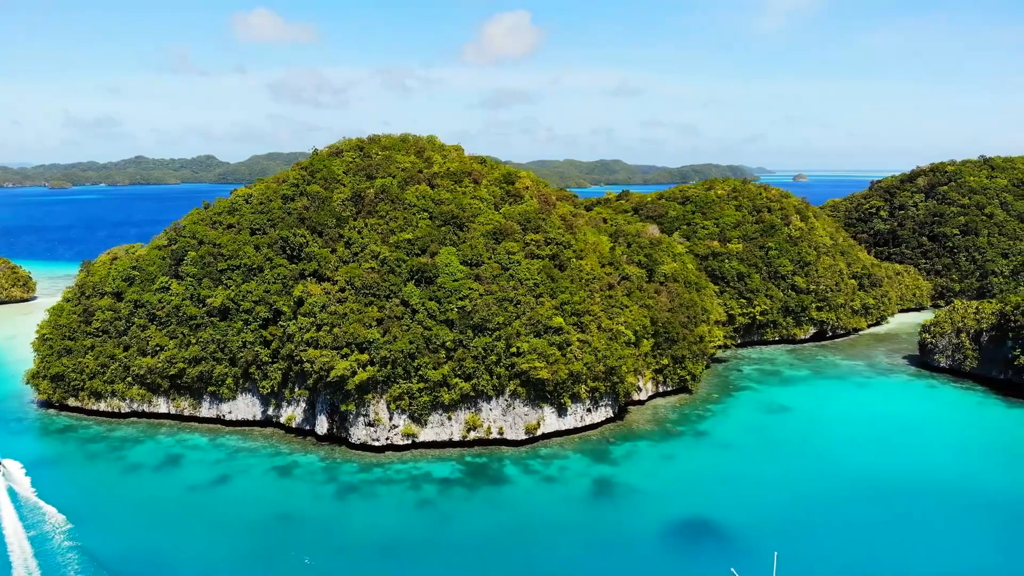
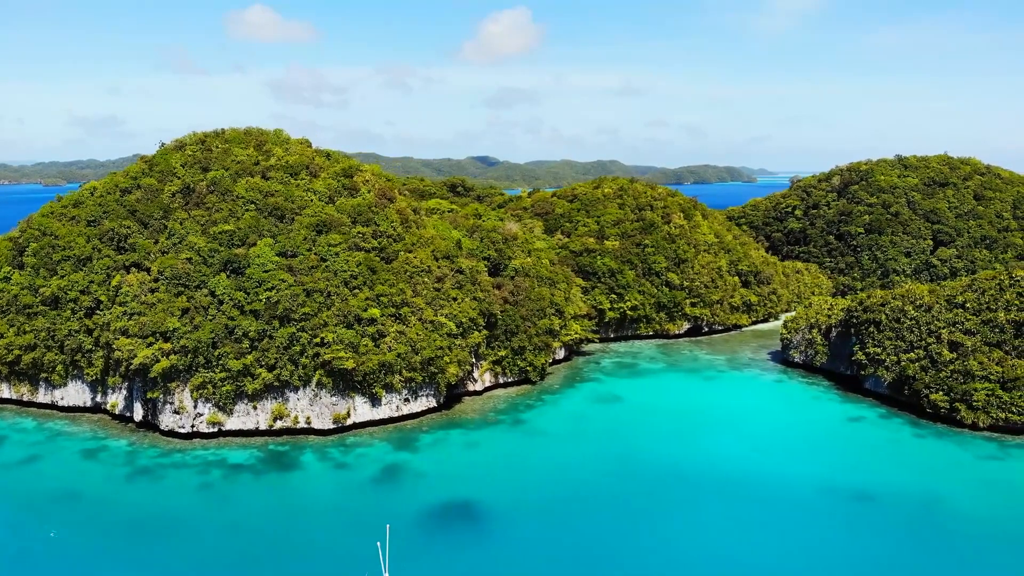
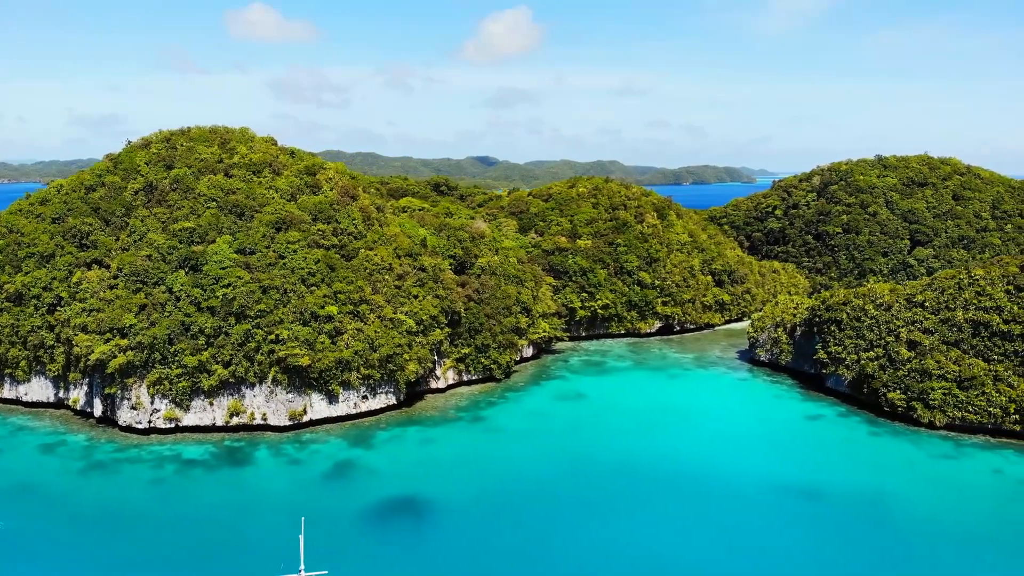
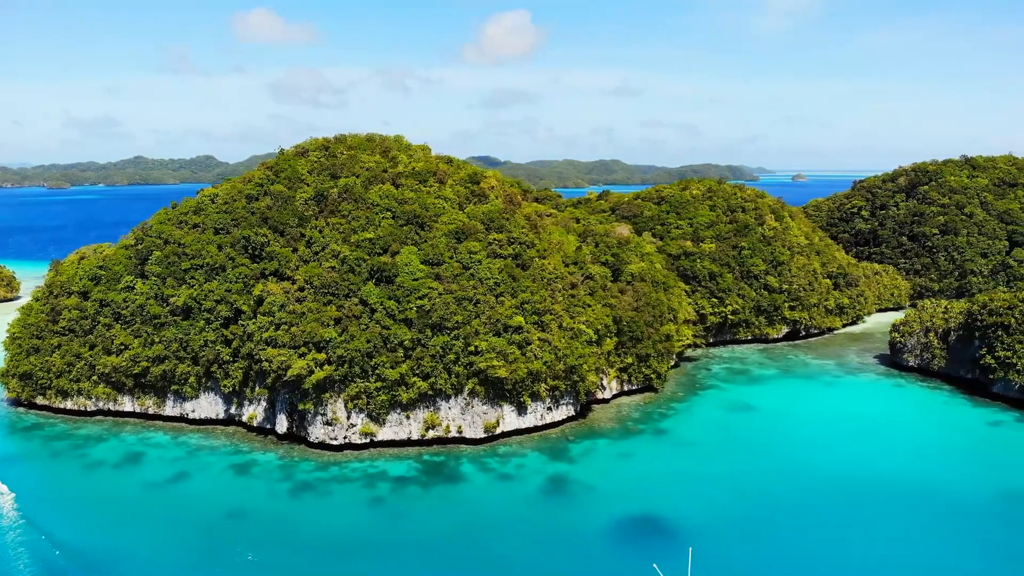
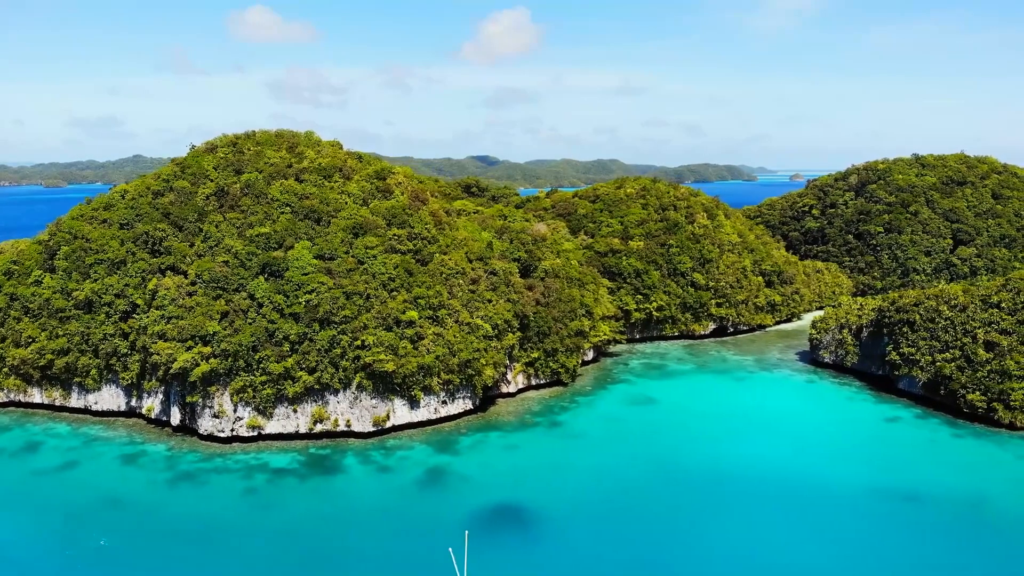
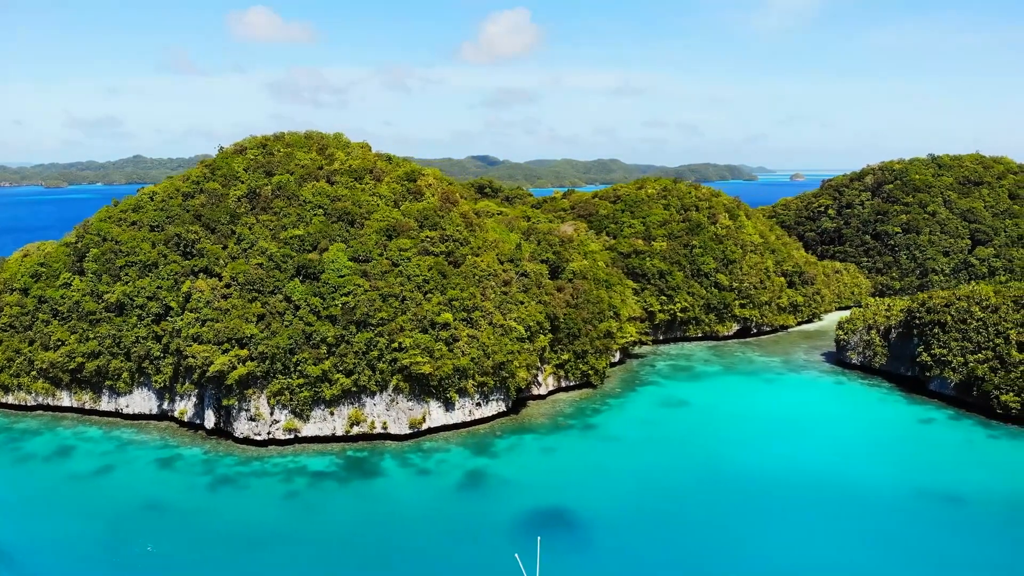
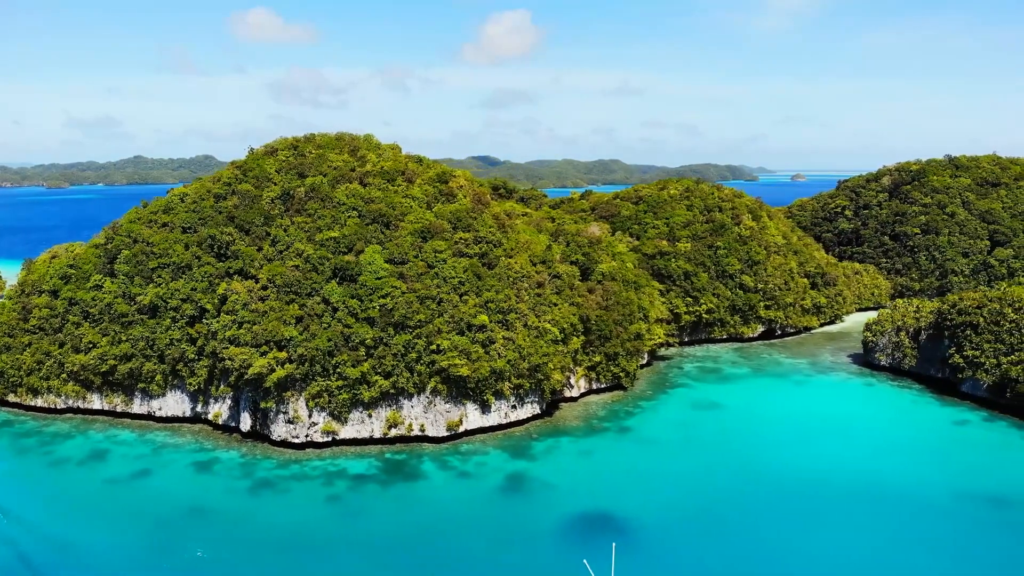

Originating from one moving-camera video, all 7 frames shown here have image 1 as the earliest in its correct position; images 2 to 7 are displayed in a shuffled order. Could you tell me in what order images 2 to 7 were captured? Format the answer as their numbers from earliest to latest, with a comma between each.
4, 7, 6, 5, 2, 3
